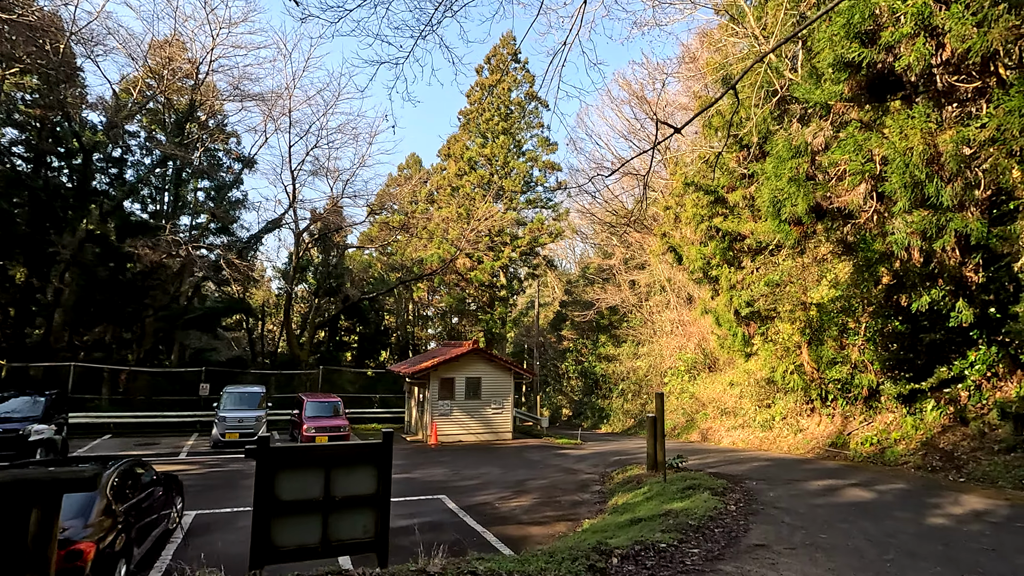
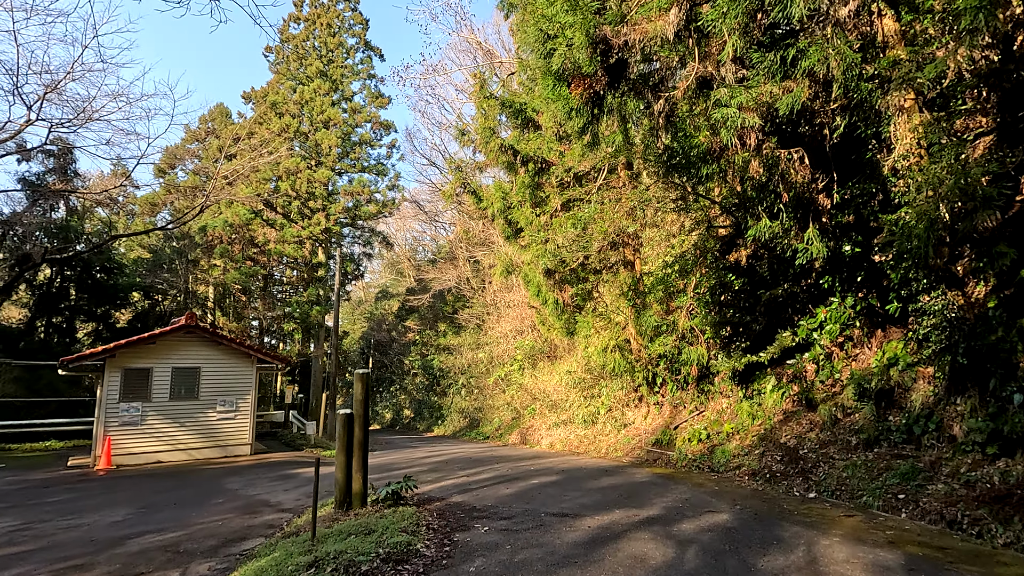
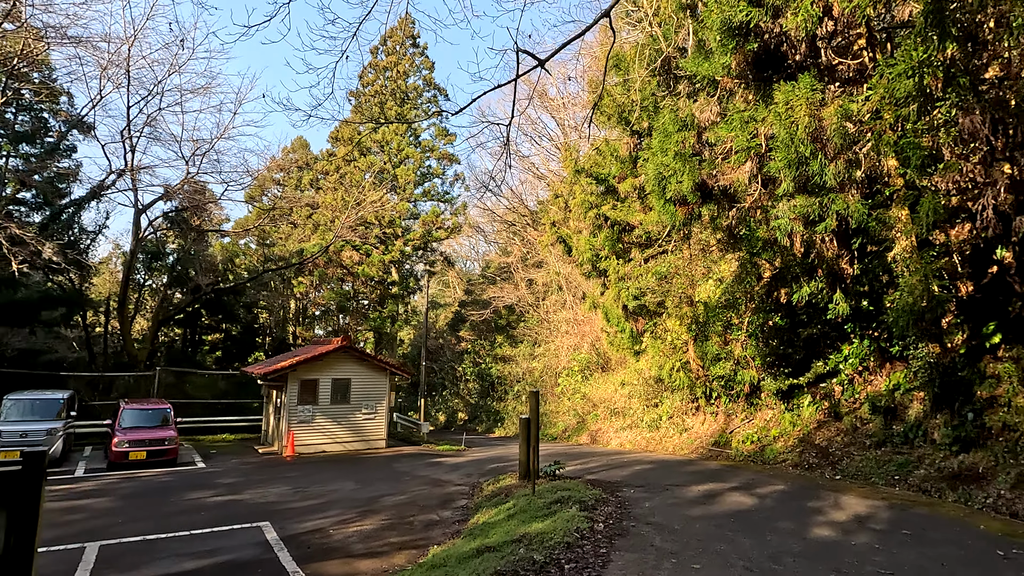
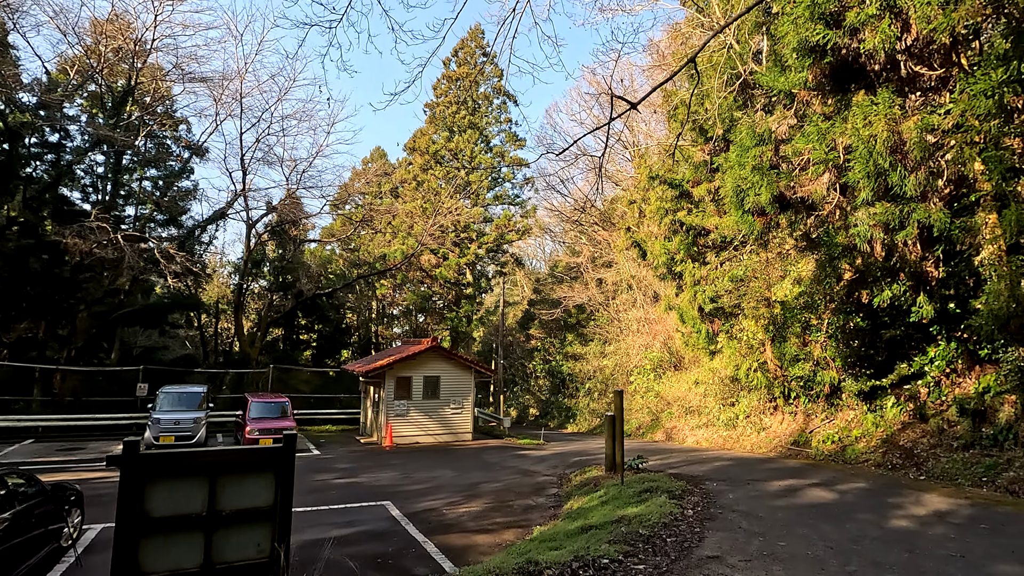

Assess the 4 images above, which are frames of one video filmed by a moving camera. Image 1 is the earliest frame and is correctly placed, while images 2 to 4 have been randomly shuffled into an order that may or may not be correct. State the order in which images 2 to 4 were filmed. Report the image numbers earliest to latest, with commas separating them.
4, 3, 2
